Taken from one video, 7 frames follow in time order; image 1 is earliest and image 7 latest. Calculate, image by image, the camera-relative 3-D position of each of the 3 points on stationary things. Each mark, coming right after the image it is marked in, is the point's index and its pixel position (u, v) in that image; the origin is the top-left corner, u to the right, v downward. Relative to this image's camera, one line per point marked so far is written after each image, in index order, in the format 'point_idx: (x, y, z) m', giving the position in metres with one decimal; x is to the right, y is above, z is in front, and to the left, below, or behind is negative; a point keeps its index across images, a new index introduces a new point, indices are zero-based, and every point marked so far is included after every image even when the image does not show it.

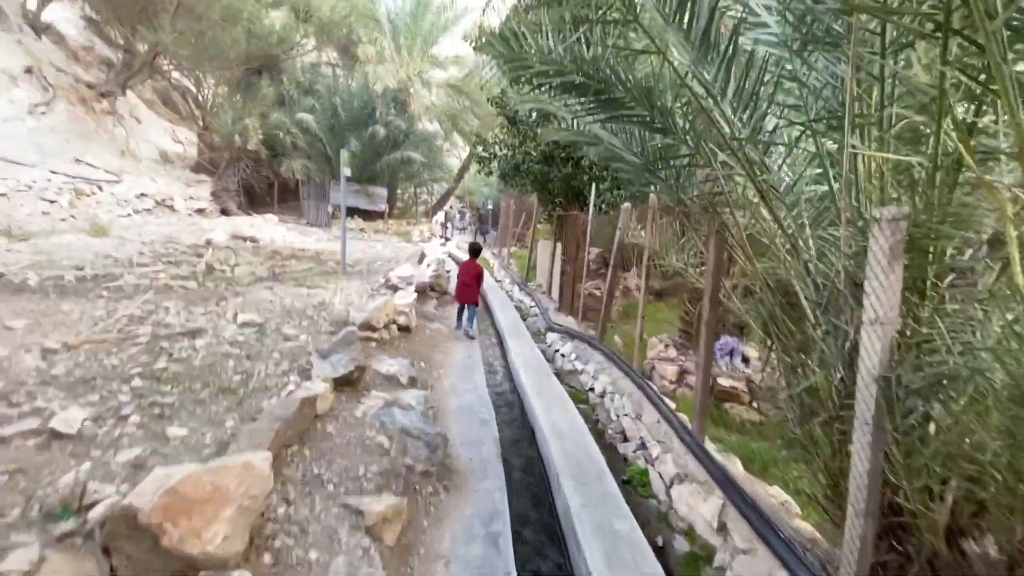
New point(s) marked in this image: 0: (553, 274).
0: (+0.6, +0.2, +7.1) m
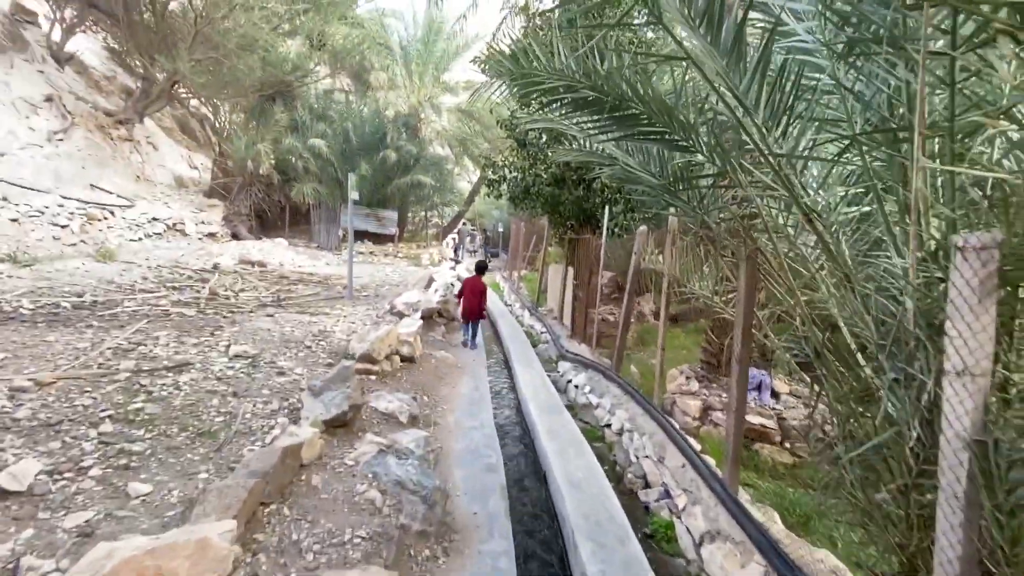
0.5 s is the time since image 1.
0: (+0.8, -0.2, +6.9) m
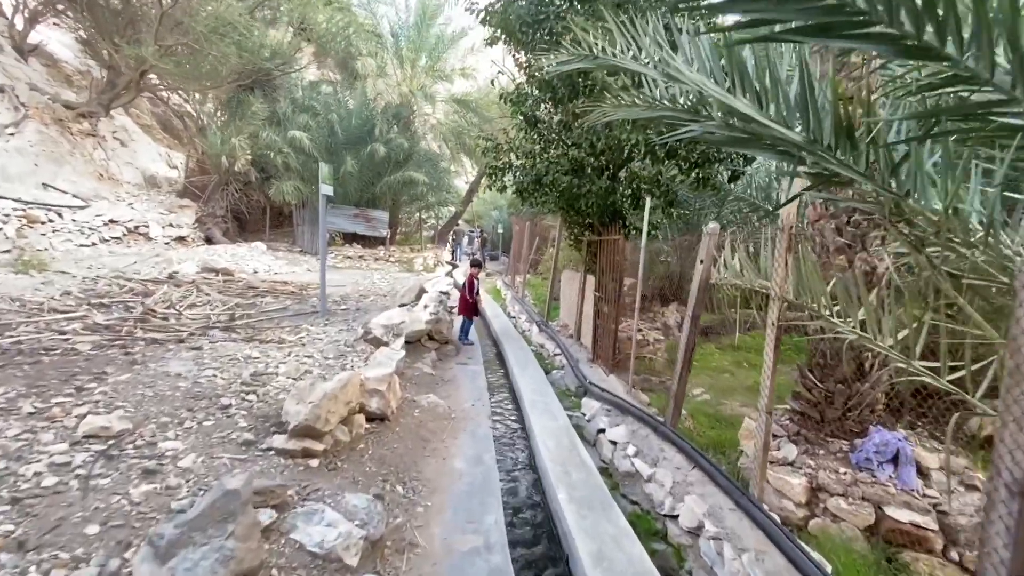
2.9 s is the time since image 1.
0: (+0.8, -0.3, +5.7) m
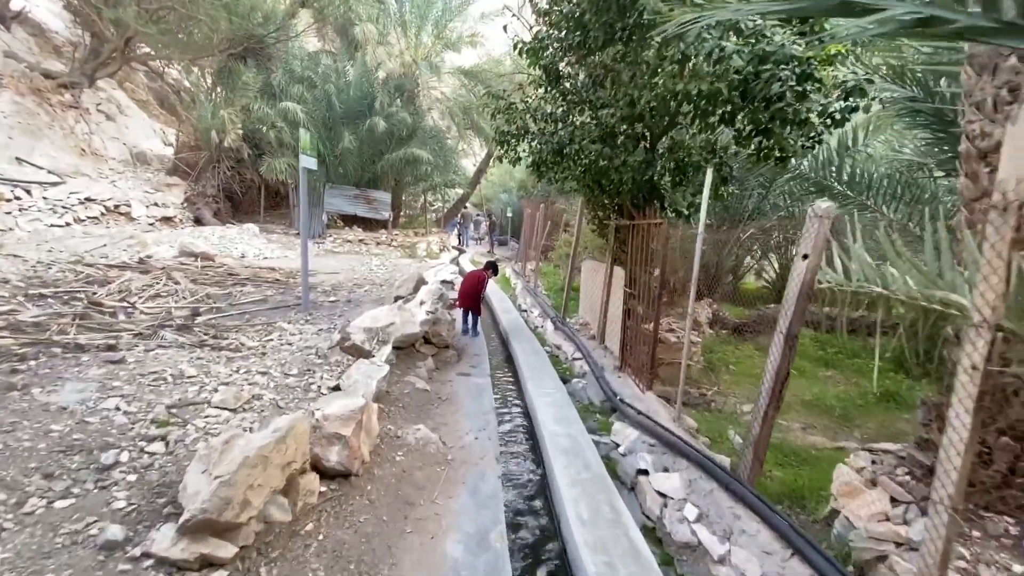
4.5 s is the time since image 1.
0: (+1.0, -0.2, +4.8) m
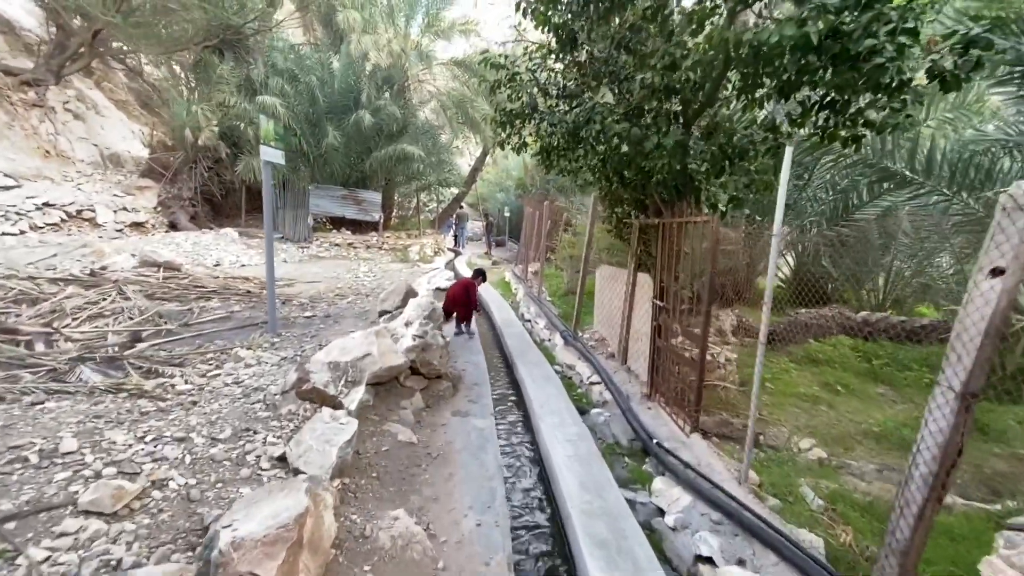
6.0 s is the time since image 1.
0: (+1.0, -0.3, +4.1) m
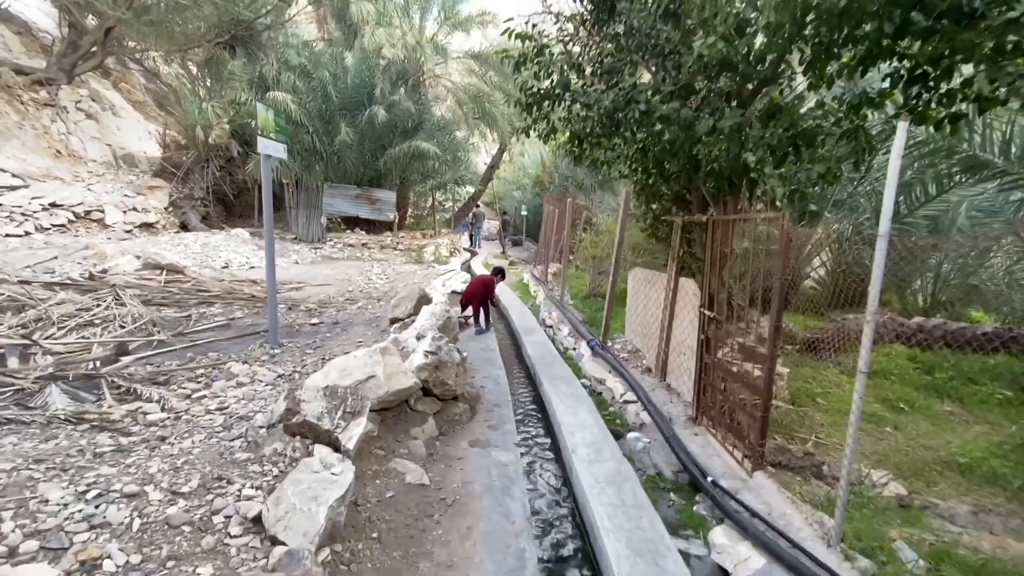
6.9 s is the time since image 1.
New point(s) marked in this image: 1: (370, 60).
0: (+1.2, -0.4, +3.6) m
1: (-3.1, +5.1, +10.7) m
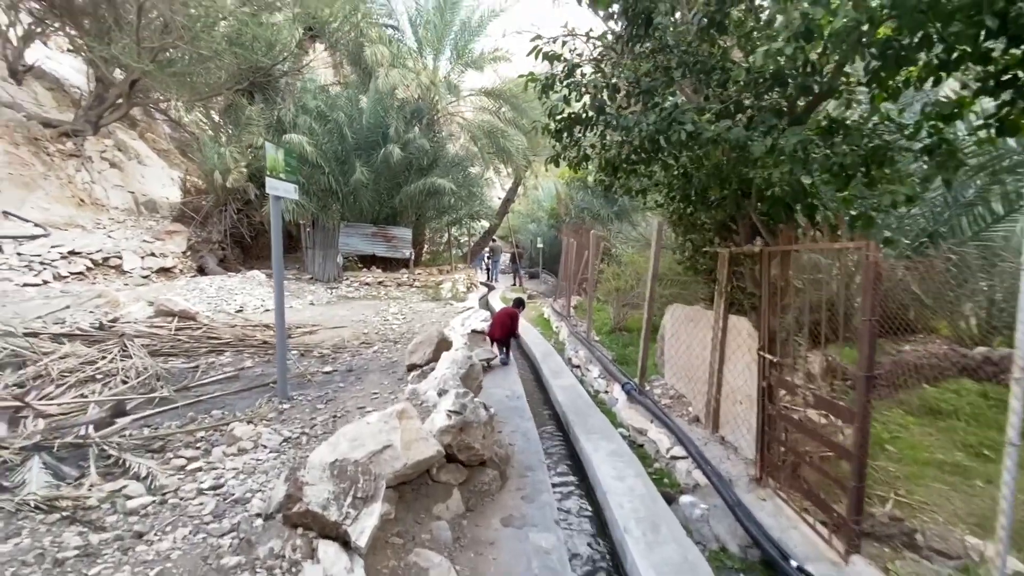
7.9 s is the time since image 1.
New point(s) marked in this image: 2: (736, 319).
0: (+1.4, -0.6, +3.2) m
1: (-2.8, +4.2, +10.8) m
2: (+1.4, -0.2, +3.1) m
